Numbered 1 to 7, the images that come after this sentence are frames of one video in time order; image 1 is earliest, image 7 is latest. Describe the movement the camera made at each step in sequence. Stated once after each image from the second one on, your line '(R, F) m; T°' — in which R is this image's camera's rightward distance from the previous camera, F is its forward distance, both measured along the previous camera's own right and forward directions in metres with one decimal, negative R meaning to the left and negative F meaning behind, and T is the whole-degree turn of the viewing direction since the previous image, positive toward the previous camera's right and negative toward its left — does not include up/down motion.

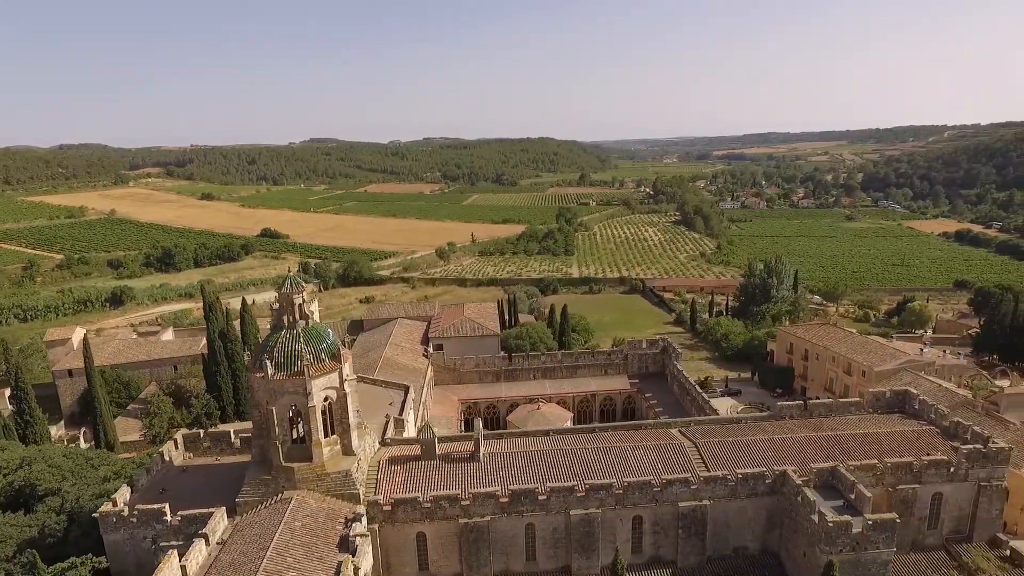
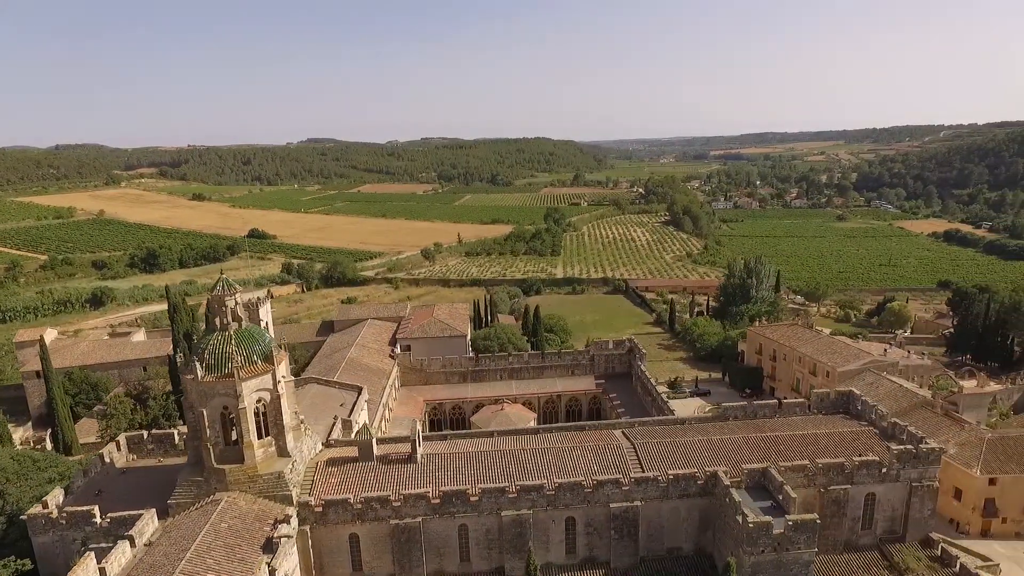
(+1.6, -0.1) m; 0°
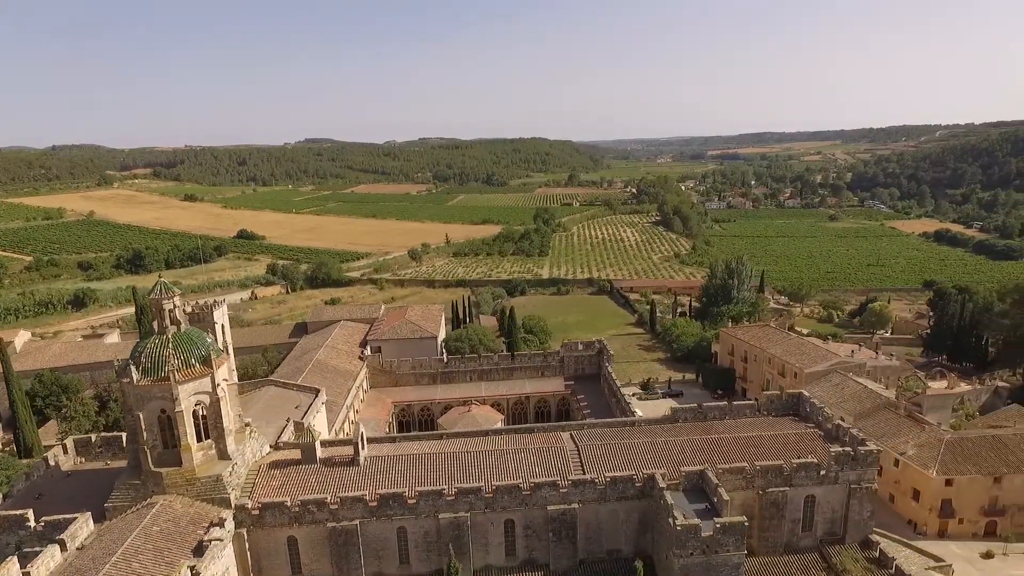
(+1.5, 0.0) m; 0°
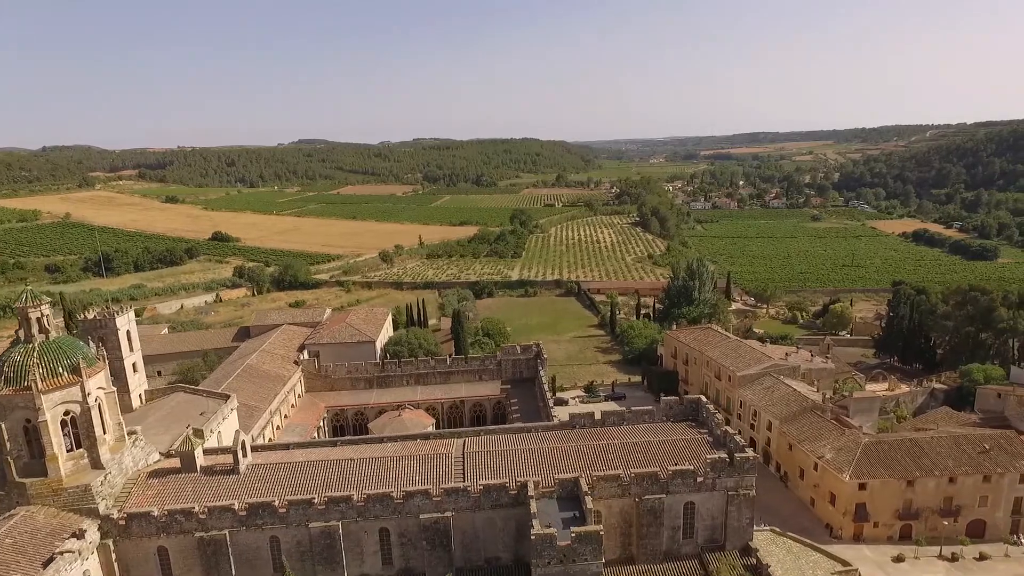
(+3.1, +0.1) m; 0°
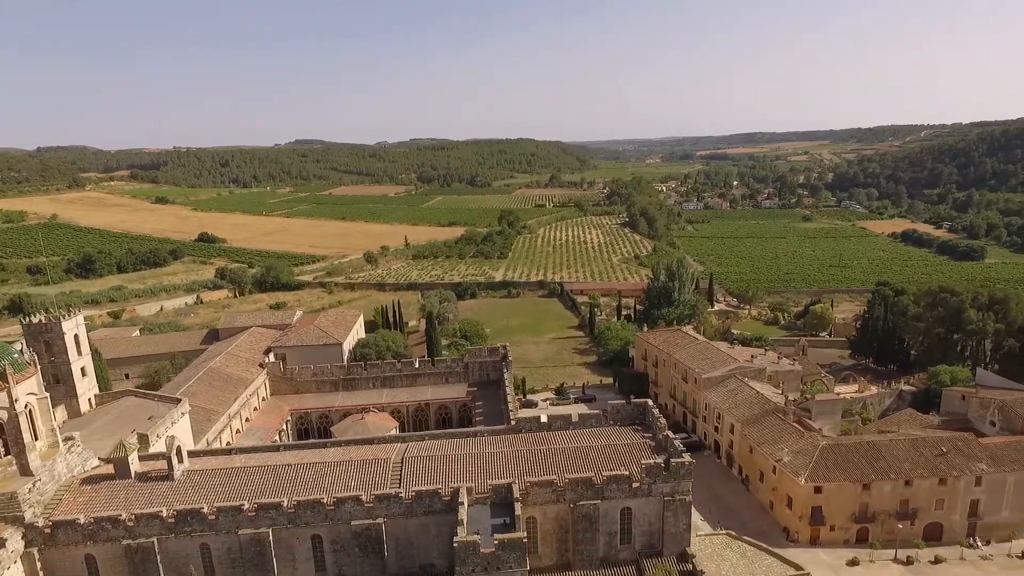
(+1.6, +0.1) m; 0°
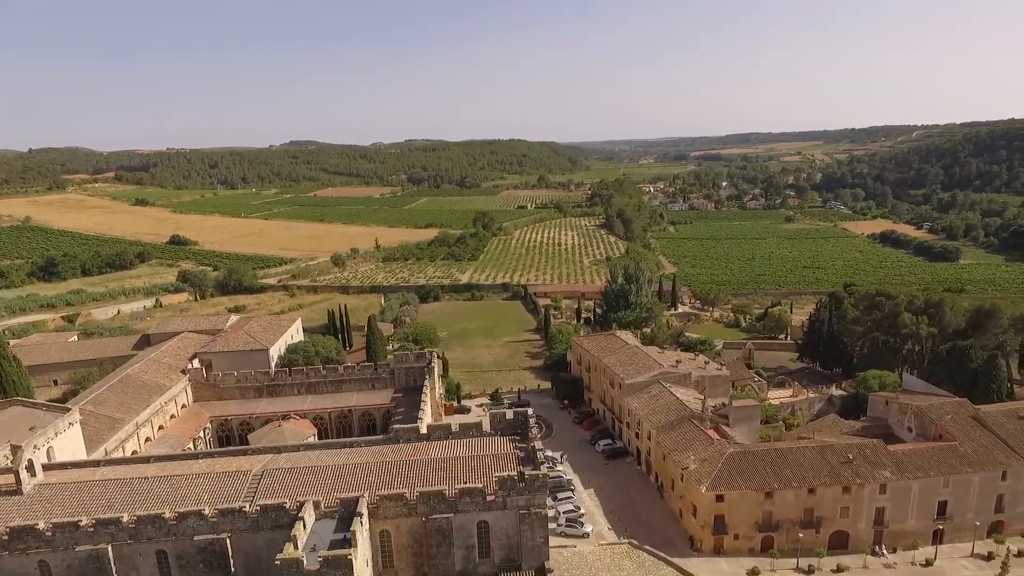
(+3.6, +0.3) m; 0°
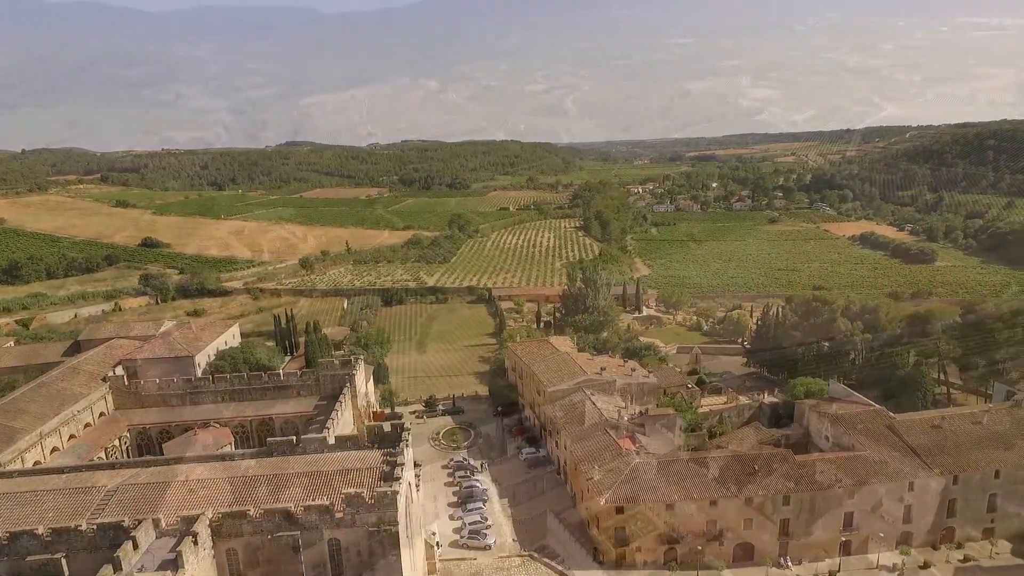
(+3.6, +0.4) m; 0°
